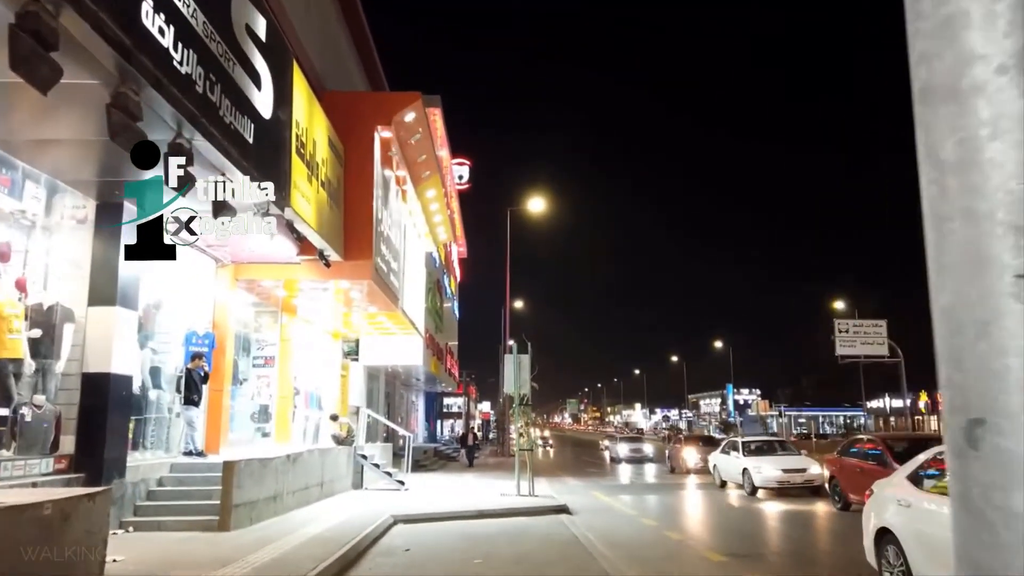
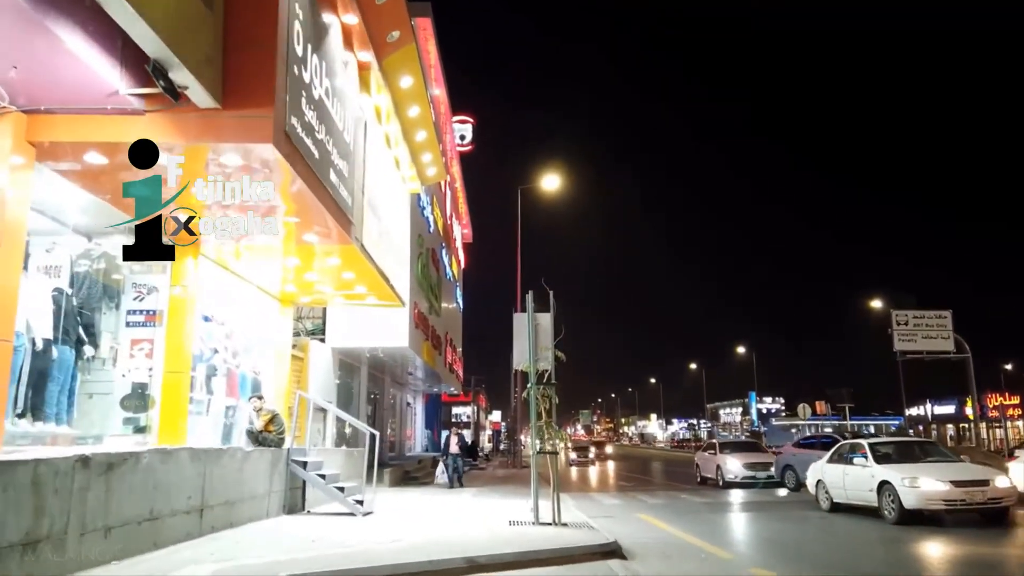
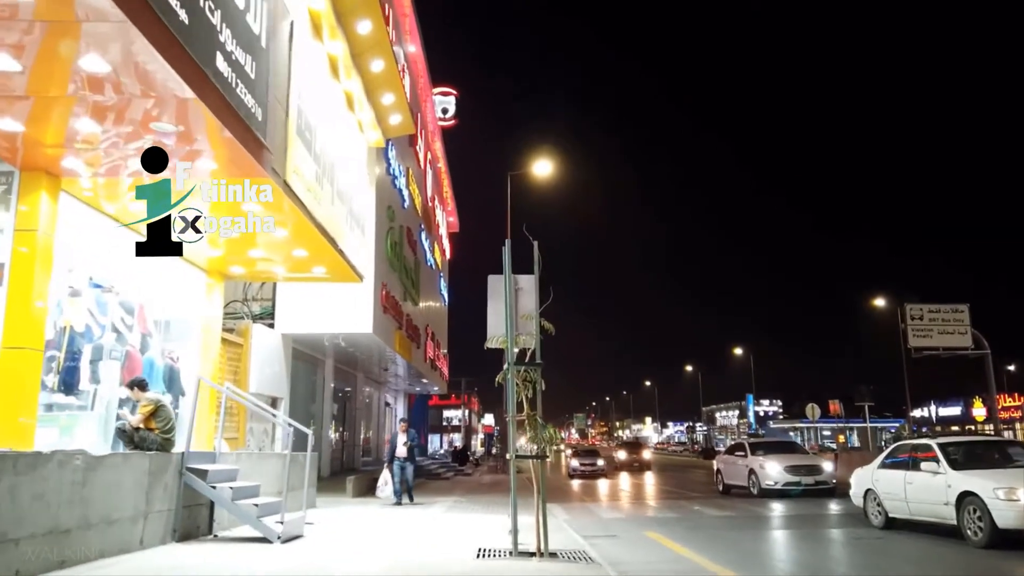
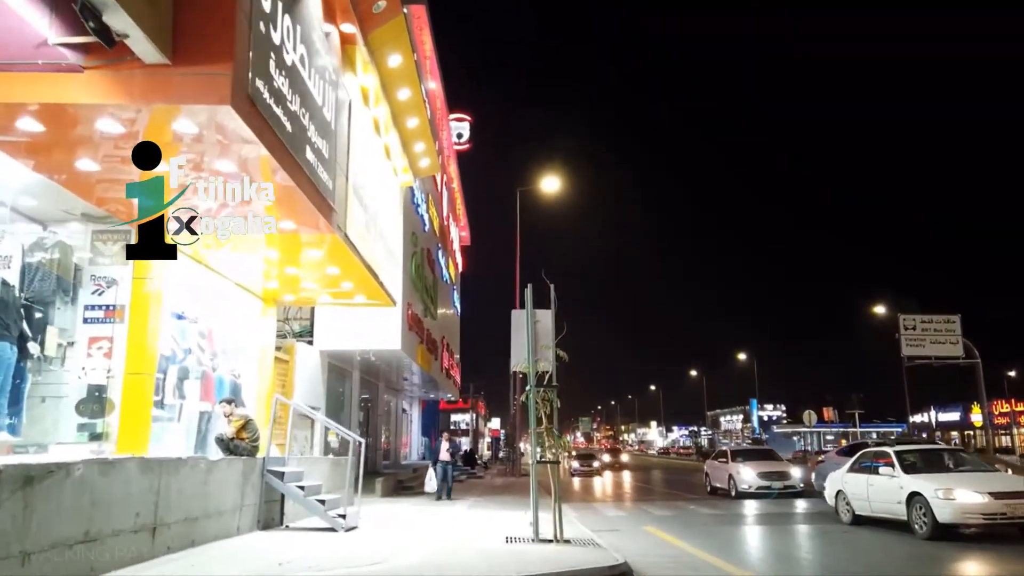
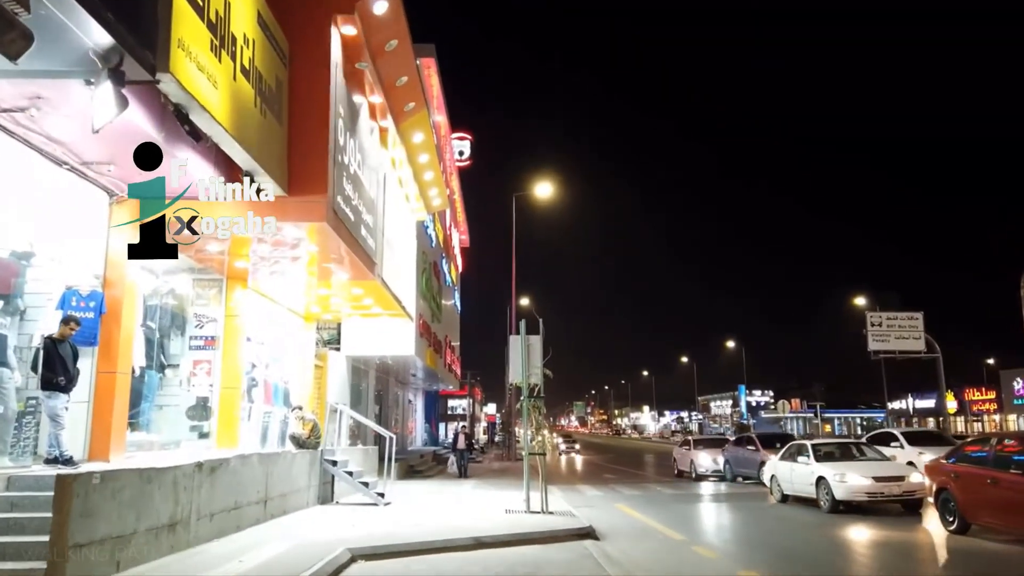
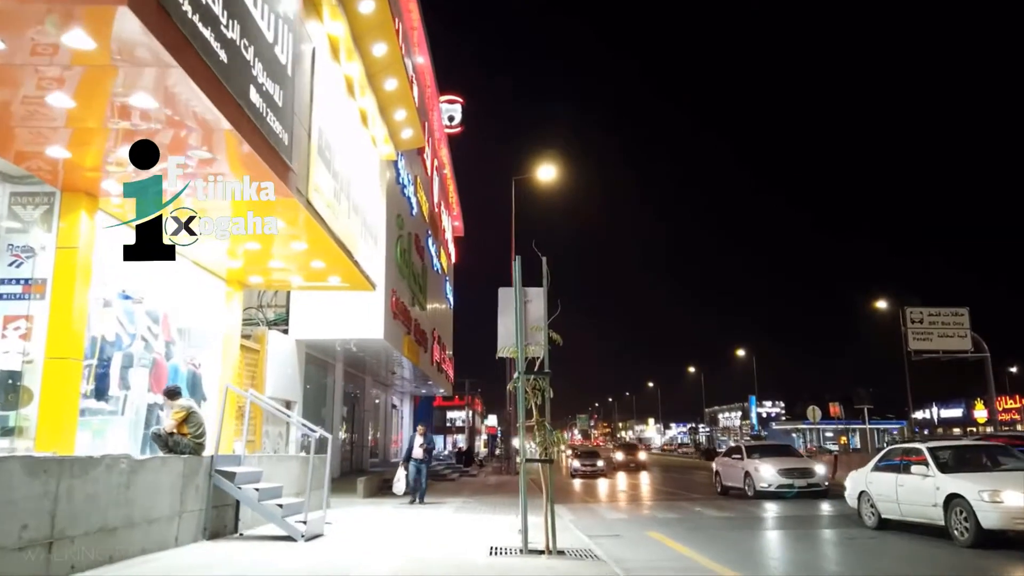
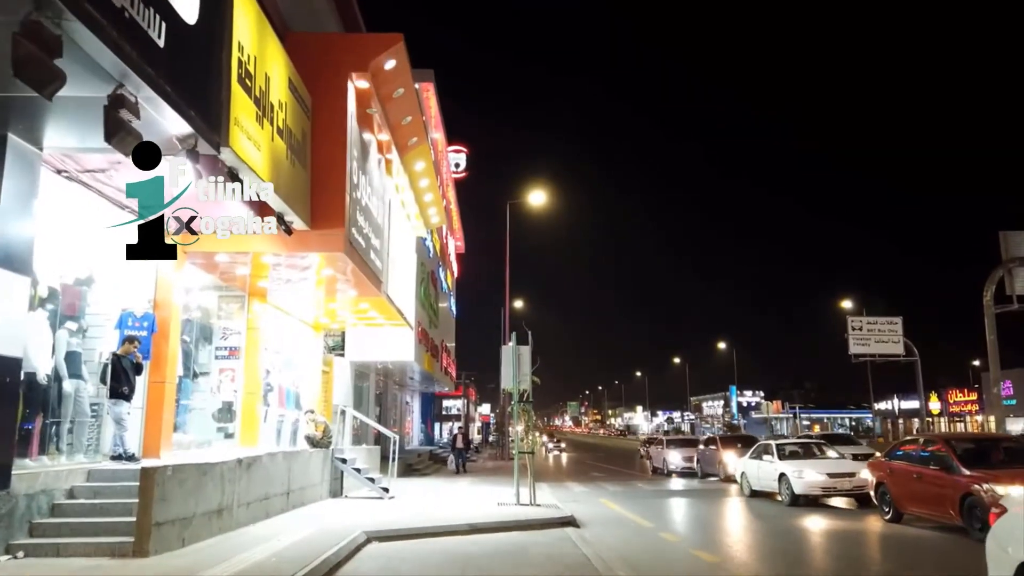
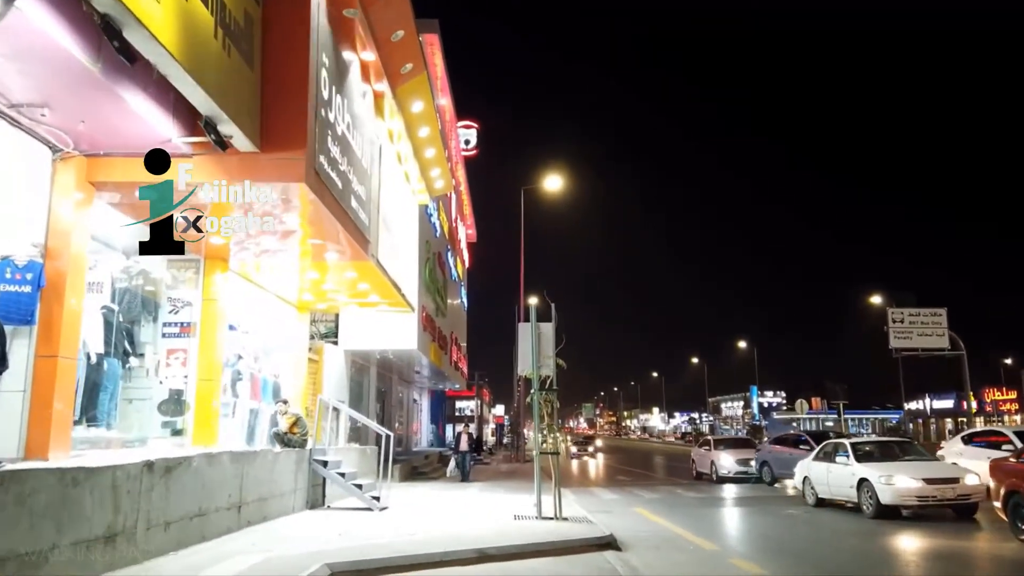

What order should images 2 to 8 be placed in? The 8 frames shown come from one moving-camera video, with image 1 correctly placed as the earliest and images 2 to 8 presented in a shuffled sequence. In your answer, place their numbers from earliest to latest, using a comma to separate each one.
7, 5, 8, 2, 4, 6, 3
